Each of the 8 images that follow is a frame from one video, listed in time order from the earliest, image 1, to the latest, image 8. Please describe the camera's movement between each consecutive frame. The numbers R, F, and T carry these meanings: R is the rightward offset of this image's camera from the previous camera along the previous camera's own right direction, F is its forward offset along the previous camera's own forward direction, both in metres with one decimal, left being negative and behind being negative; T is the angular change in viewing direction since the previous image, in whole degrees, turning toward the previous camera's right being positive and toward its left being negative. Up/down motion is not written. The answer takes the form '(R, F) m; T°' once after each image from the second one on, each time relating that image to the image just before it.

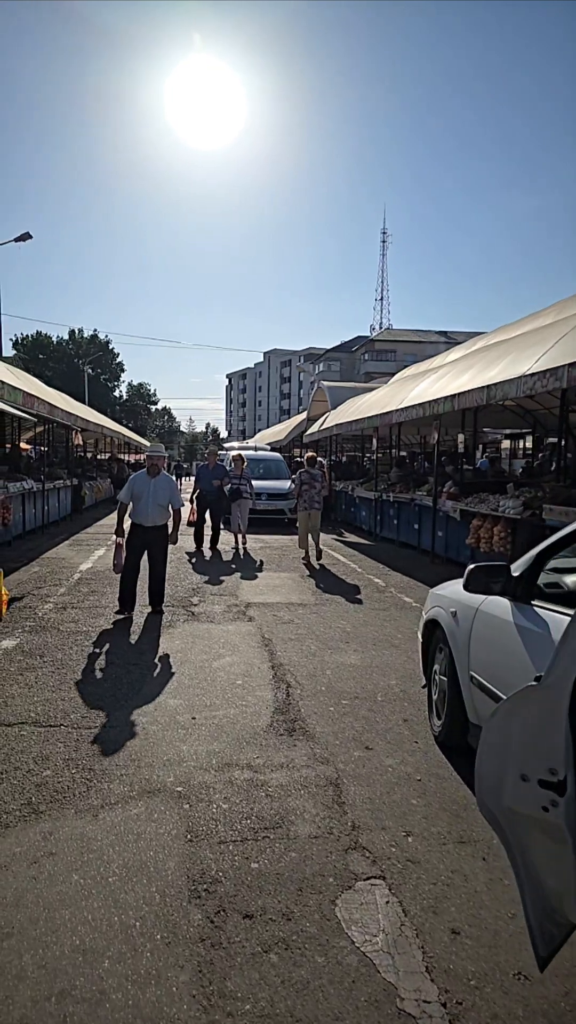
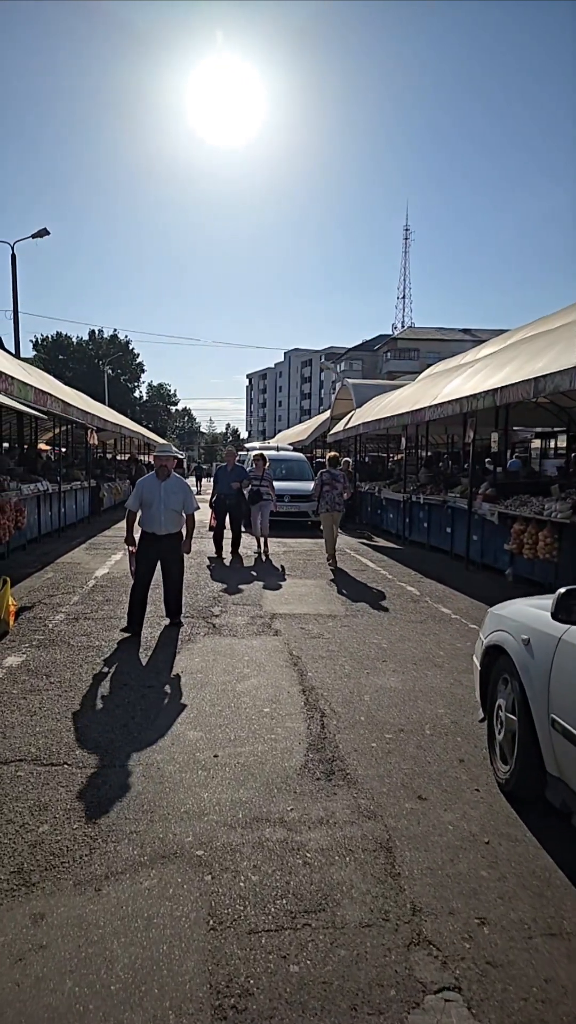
(-0.1, +0.6) m; -2°
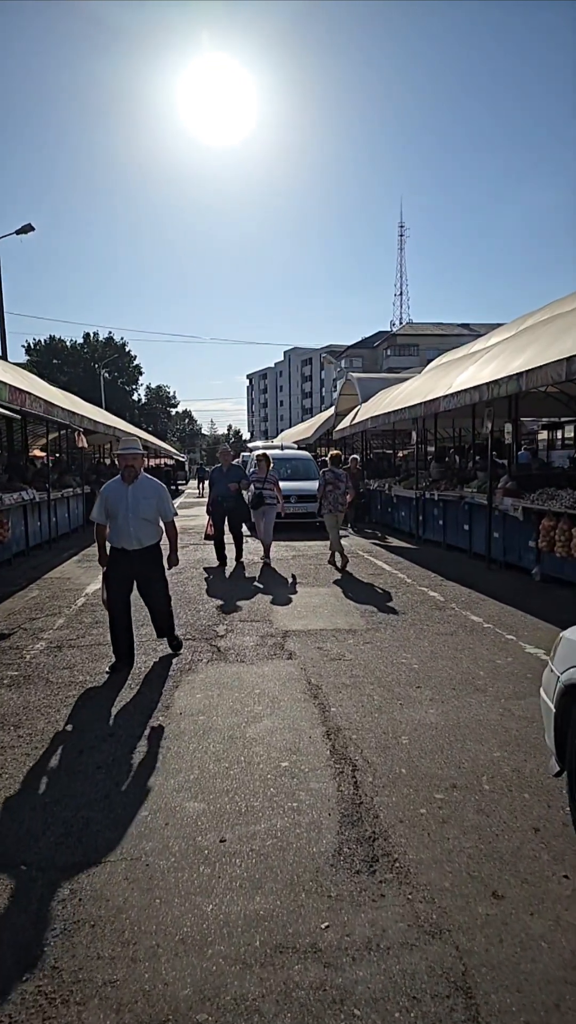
(-0.1, +0.9) m; 0°
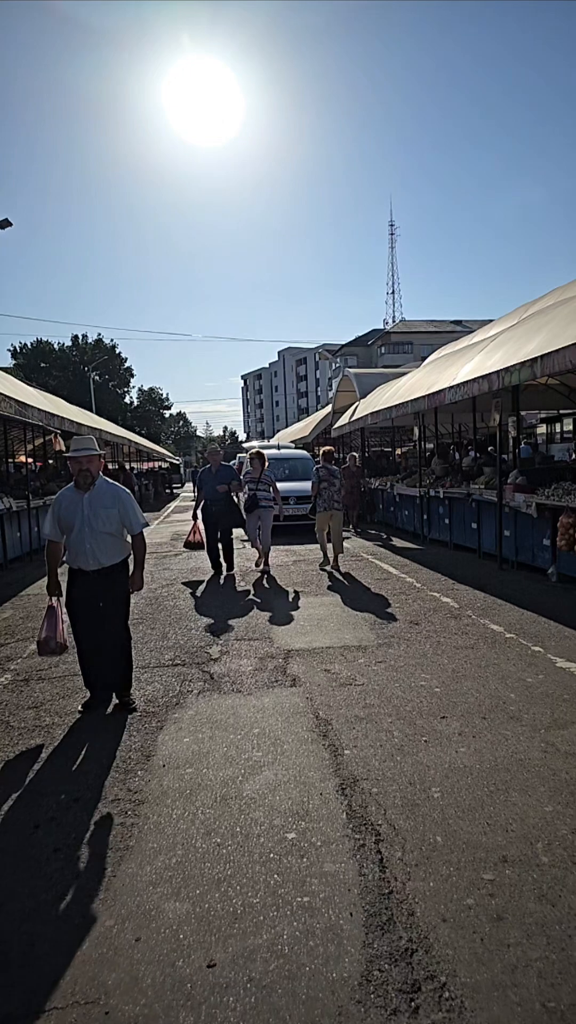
(0.0, +0.8) m; 0°
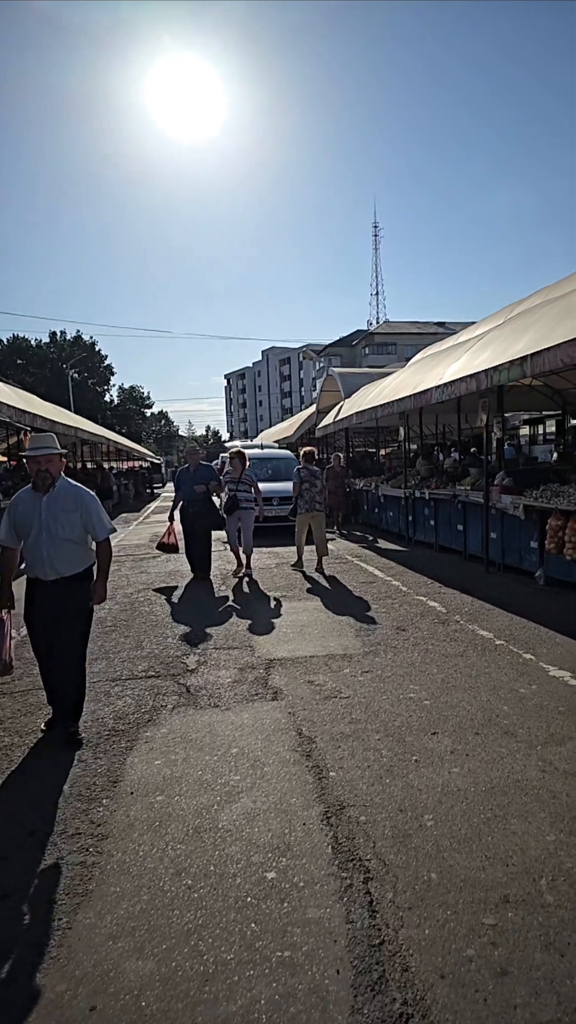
(0.0, +0.3) m; +1°
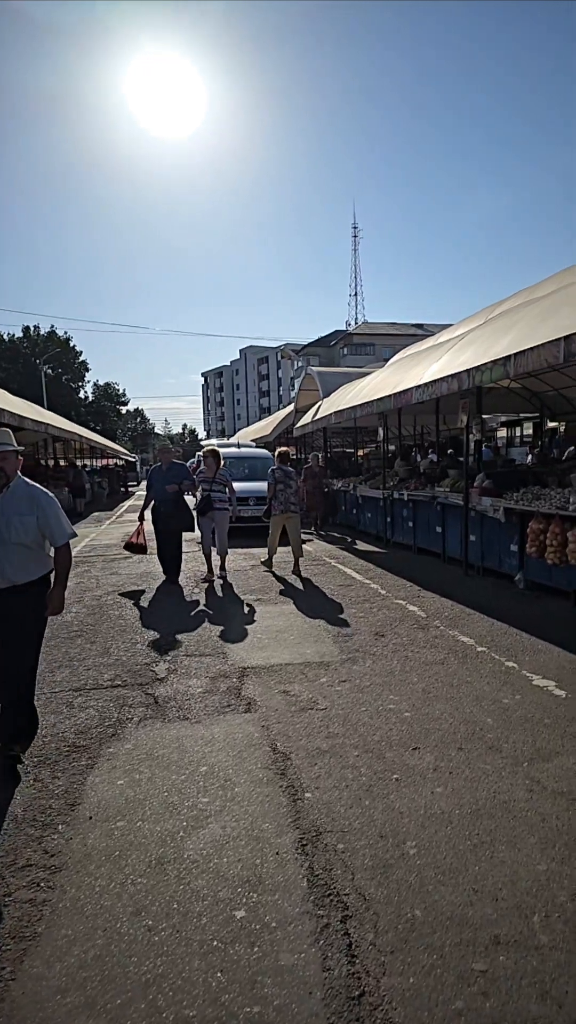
(0.0, +0.3) m; +2°
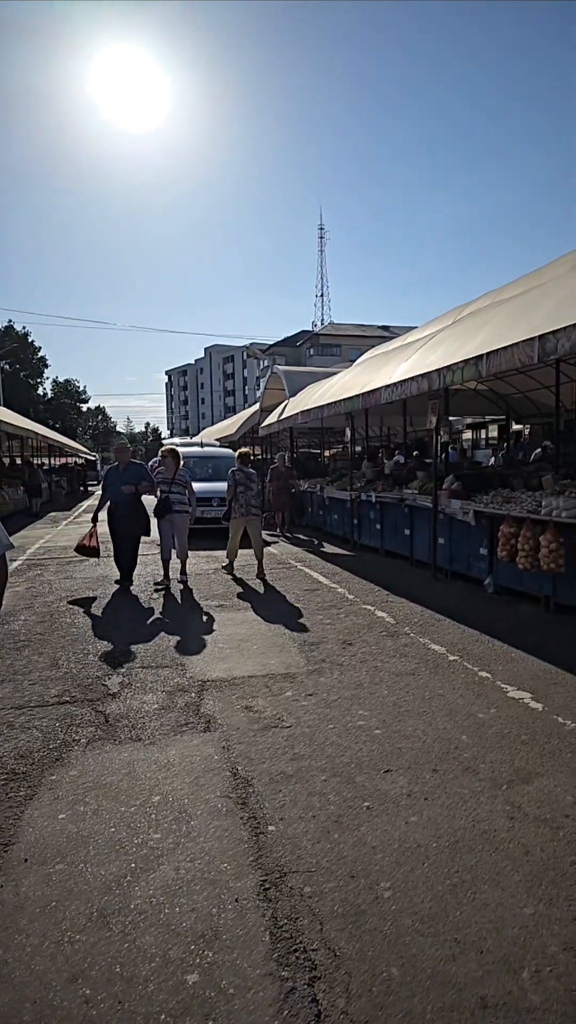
(0.0, +0.3) m; +3°
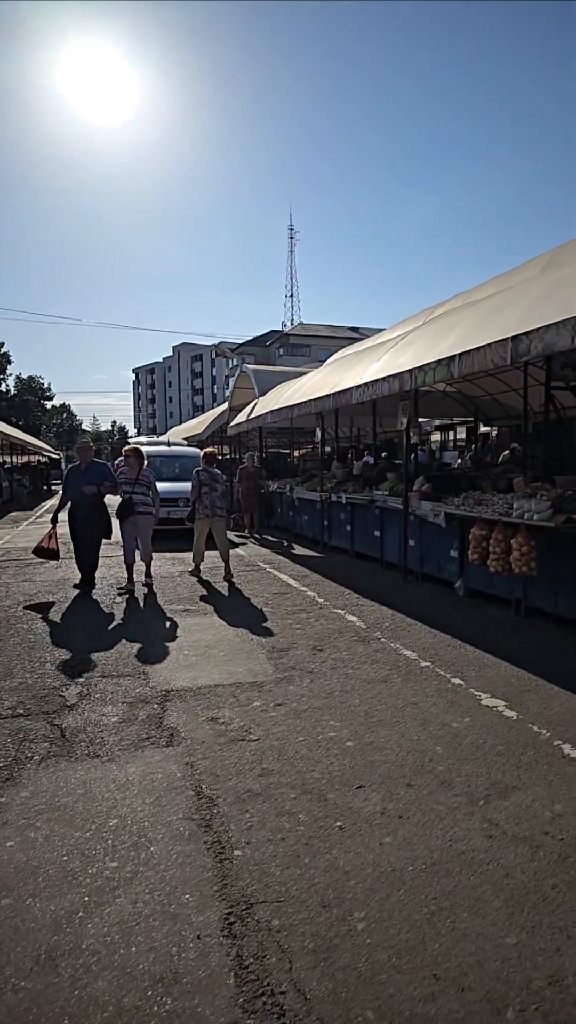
(0.0, +0.2) m; +2°
